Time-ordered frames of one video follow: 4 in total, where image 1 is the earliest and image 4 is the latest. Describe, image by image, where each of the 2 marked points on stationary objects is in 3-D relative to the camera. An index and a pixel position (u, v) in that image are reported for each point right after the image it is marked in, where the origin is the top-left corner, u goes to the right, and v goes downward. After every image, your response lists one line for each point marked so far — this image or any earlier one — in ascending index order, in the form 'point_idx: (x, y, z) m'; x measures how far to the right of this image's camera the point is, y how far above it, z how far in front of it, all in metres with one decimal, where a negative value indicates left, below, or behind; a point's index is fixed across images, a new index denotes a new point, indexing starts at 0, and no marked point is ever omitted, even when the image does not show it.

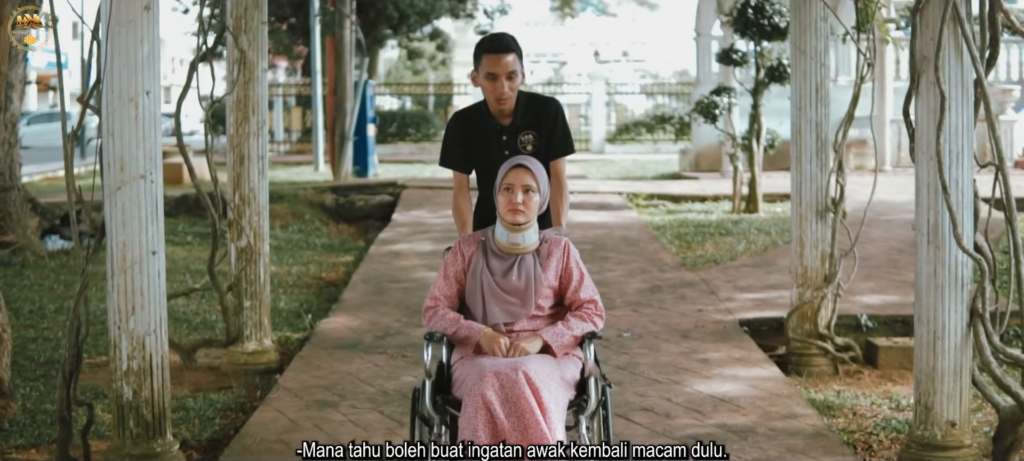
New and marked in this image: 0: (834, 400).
0: (+1.6, -0.8, +6.3) m
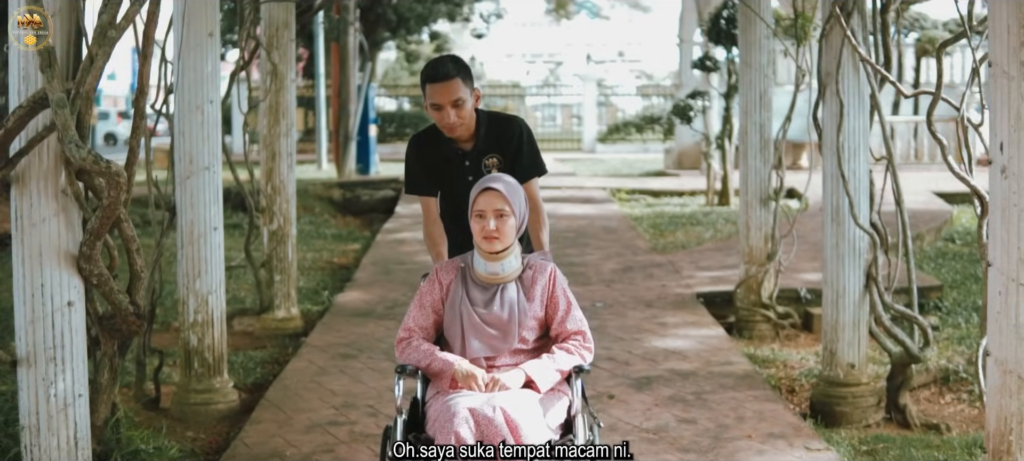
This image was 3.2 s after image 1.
0: (+1.5, -0.7, +7.6) m
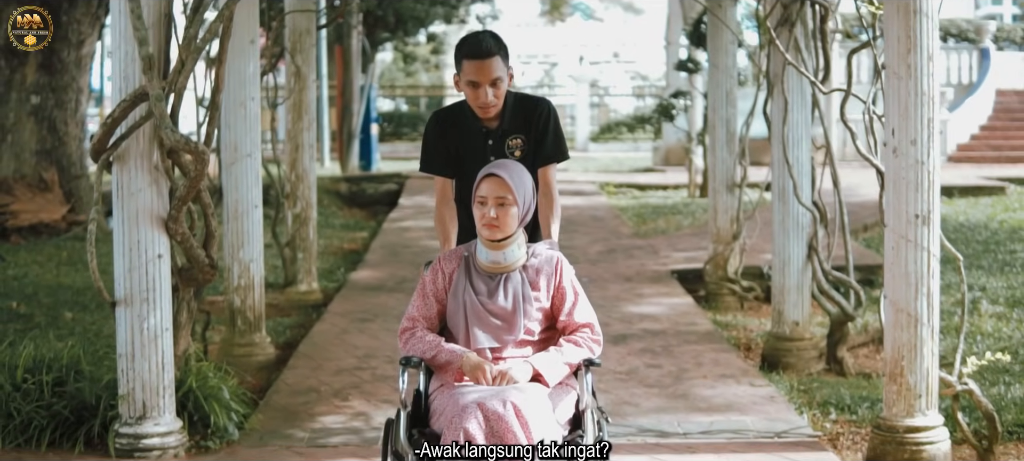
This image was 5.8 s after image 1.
0: (+1.5, -0.6, +8.7) m
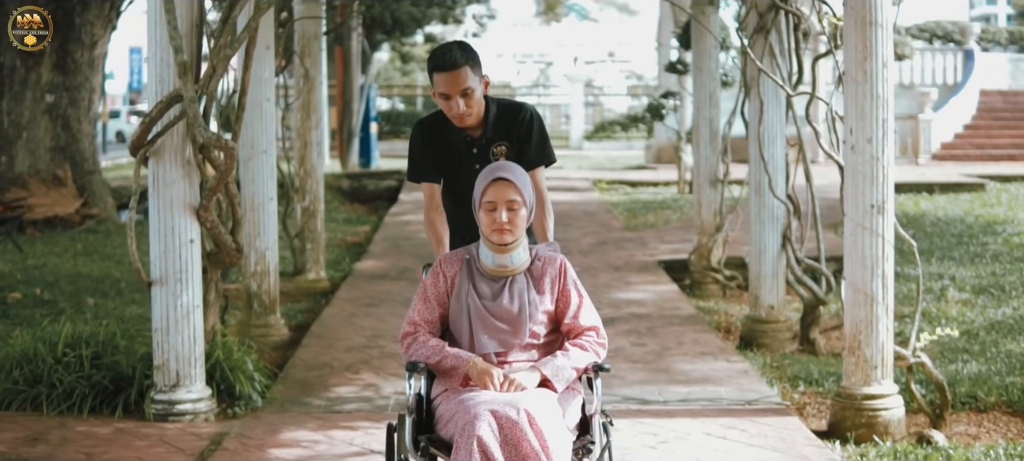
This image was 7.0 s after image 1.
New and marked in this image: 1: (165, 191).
0: (+1.5, -0.6, +9.3) m
1: (-1.5, +0.2, +5.7) m
